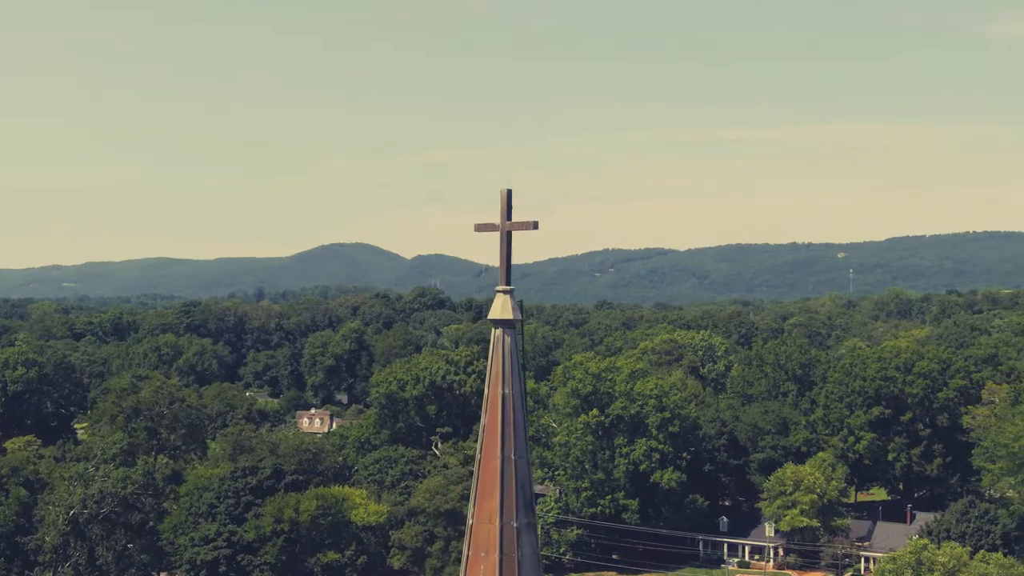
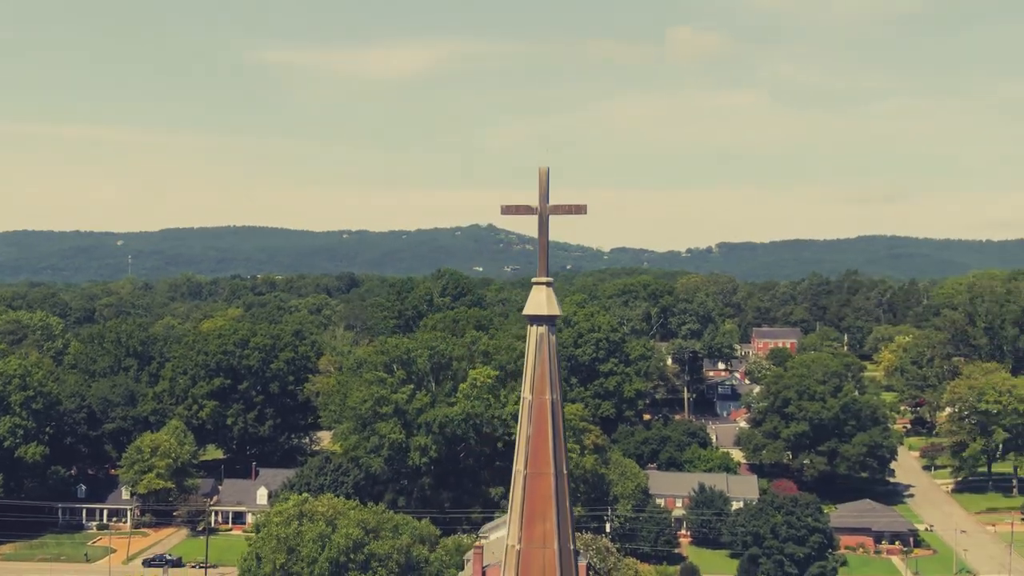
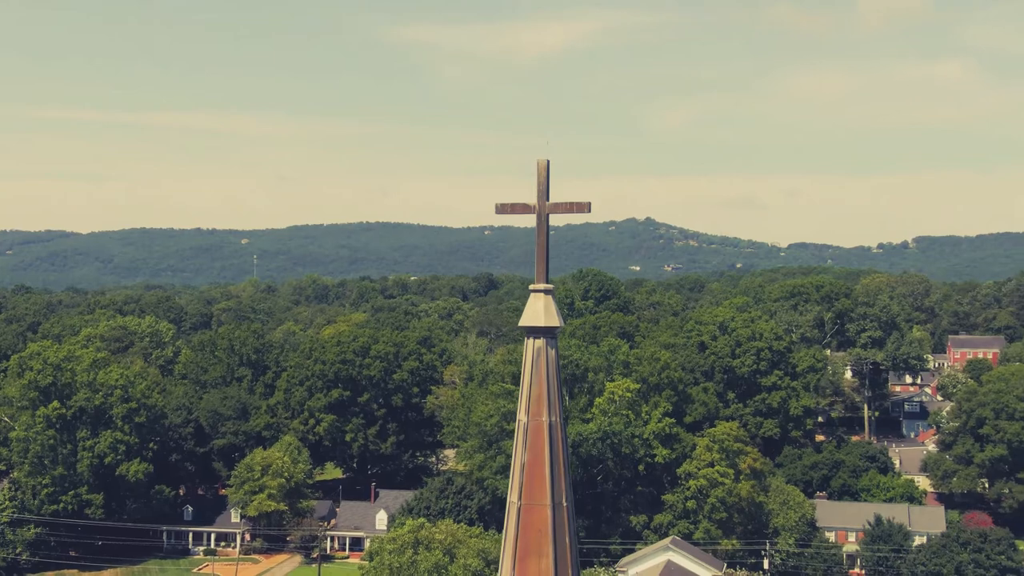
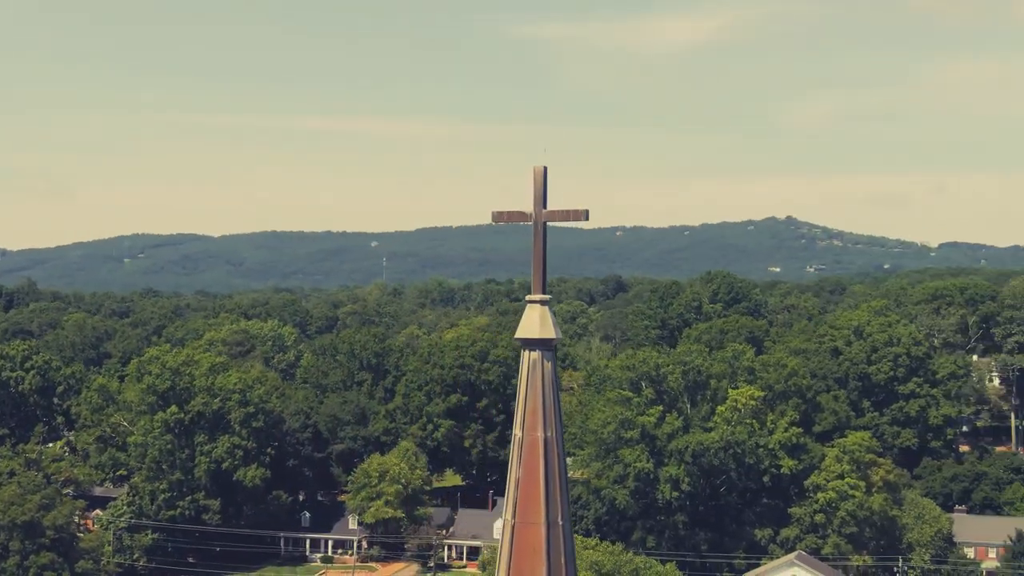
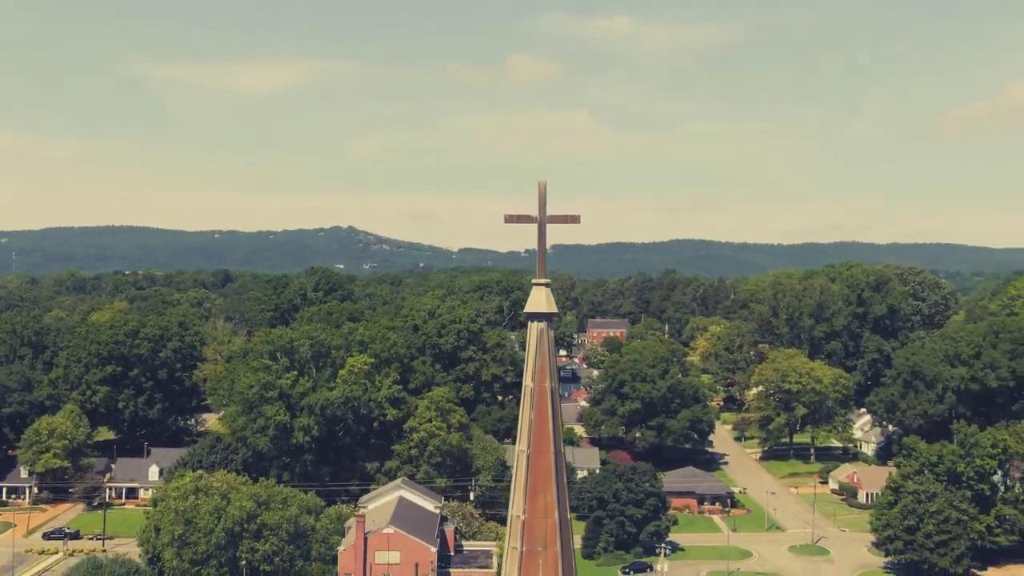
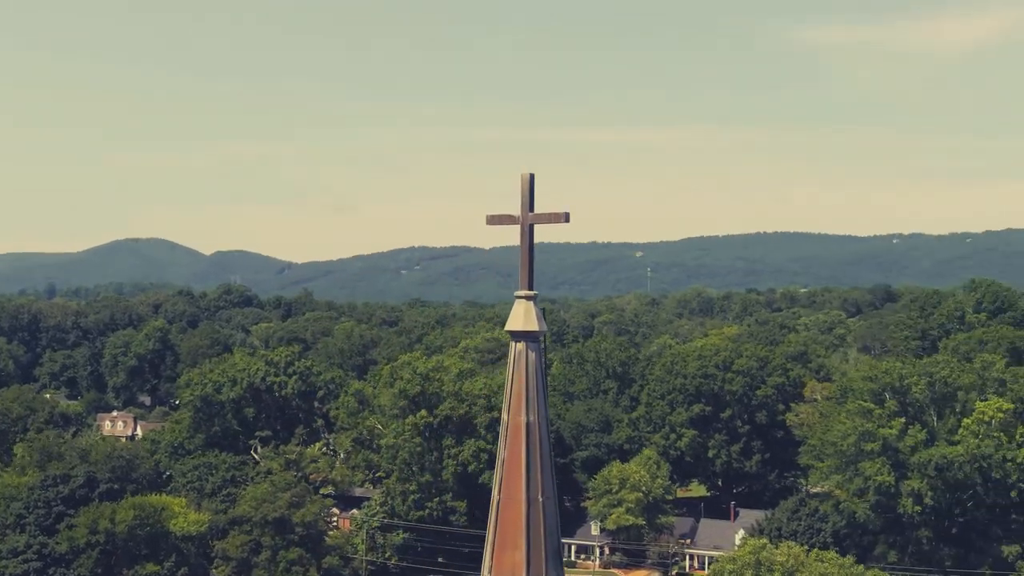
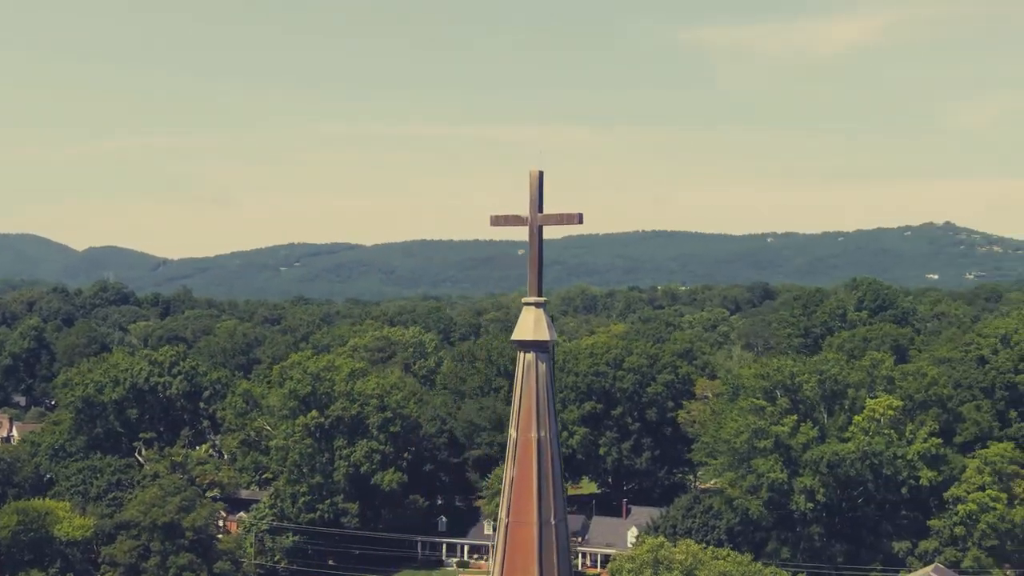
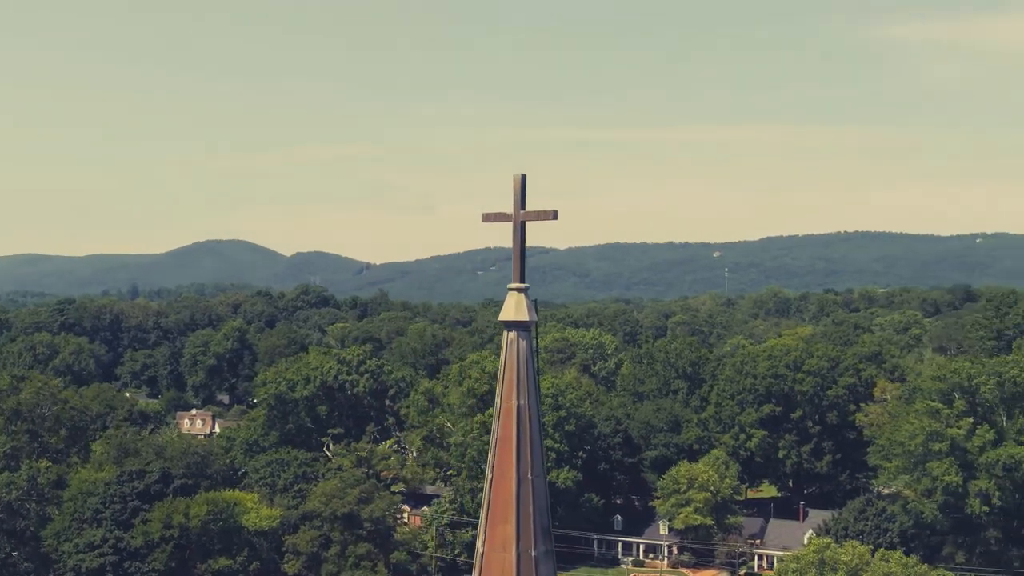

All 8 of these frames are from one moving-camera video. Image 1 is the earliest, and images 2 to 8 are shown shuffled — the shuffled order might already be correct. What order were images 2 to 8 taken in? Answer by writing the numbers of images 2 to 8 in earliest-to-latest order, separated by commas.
8, 6, 7, 4, 3, 2, 5
